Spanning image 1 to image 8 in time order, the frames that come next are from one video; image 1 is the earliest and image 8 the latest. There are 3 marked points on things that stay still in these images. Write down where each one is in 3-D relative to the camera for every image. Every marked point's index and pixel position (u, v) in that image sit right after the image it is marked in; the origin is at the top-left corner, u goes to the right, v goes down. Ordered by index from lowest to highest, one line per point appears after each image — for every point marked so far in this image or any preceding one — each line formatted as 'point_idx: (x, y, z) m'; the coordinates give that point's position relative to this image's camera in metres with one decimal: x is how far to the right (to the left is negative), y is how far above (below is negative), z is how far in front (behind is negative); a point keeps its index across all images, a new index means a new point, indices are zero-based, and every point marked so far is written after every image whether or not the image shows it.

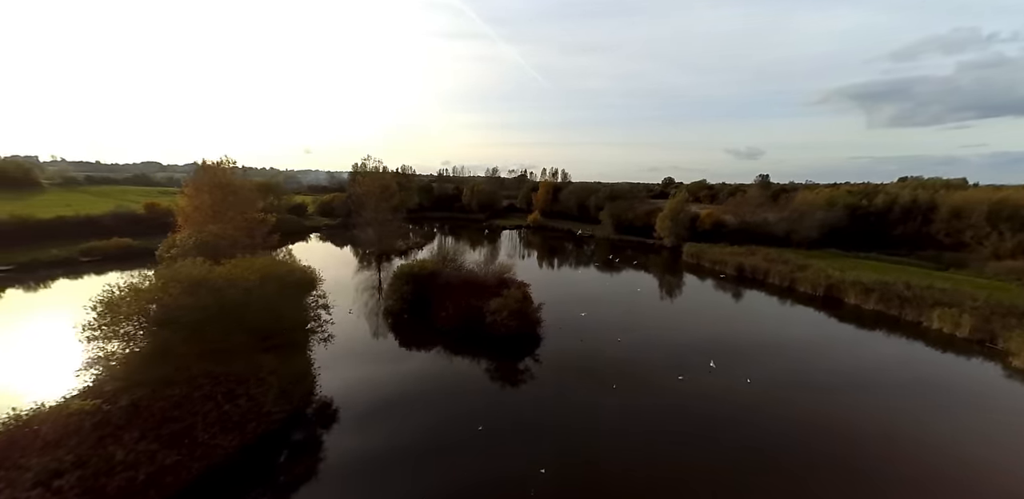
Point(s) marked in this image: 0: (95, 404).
0: (-13.9, -5.4, +12.0) m
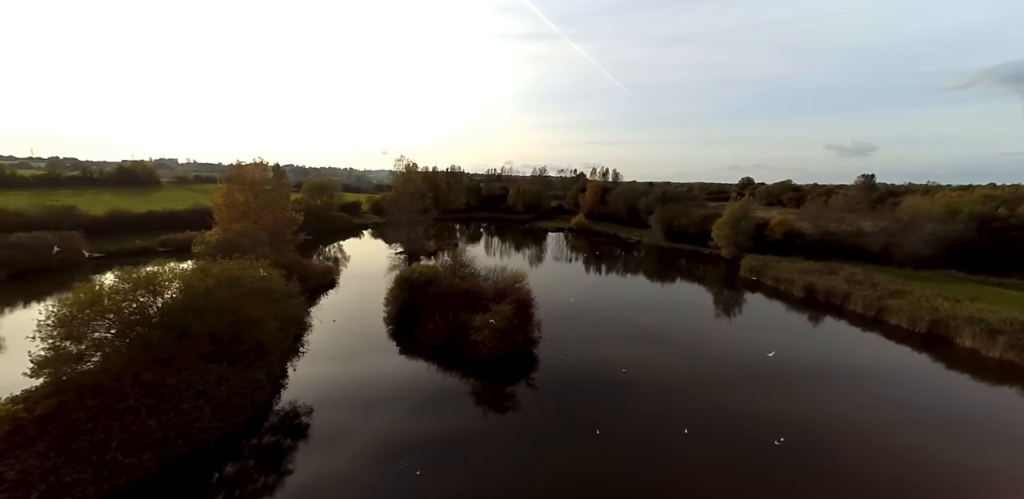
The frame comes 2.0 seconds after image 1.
0: (-16.4, -5.5, +12.3) m
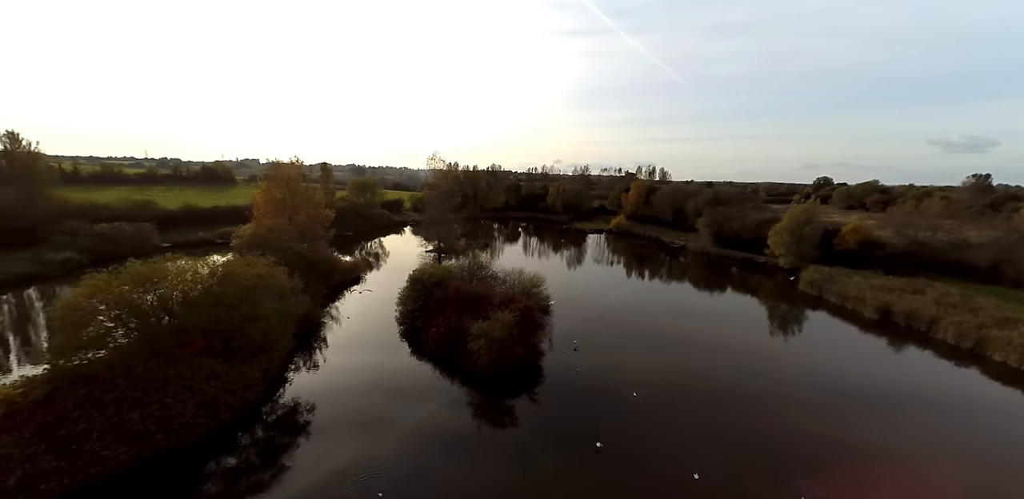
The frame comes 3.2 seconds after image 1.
0: (-17.5, -5.2, +13.2) m
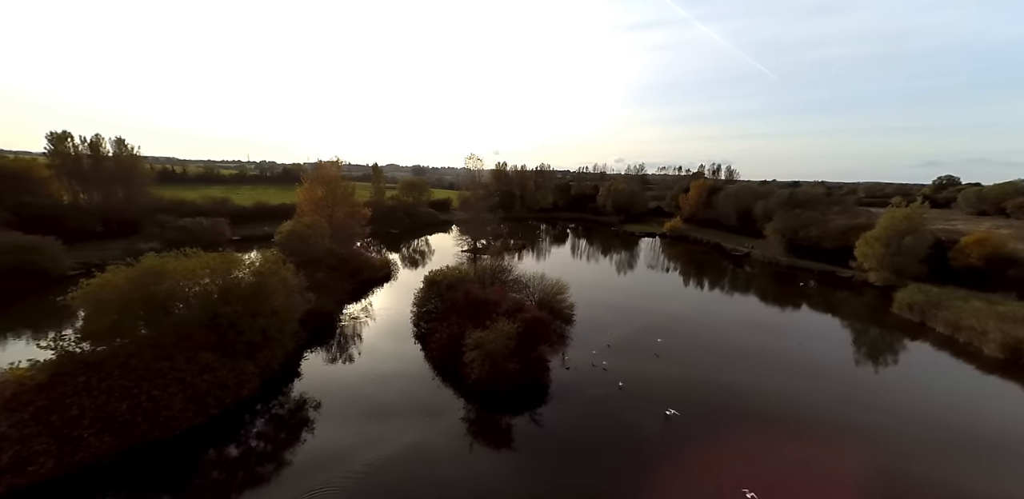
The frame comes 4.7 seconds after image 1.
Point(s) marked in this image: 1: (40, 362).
0: (-18.5, -4.9, +14.4) m
1: (-18.9, -4.5, +15.3) m
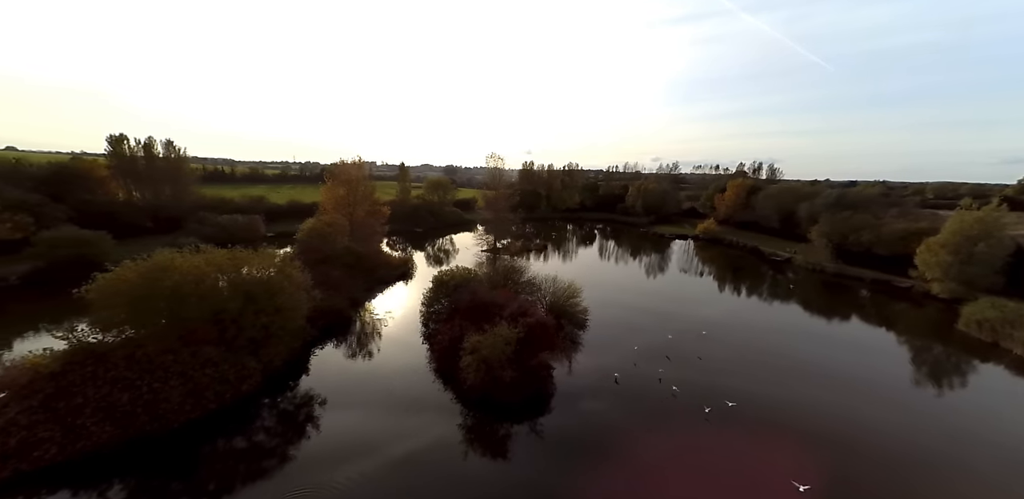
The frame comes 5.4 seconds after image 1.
0: (-18.8, -4.6, +15.2) m
1: (-19.1, -4.3, +16.1) m
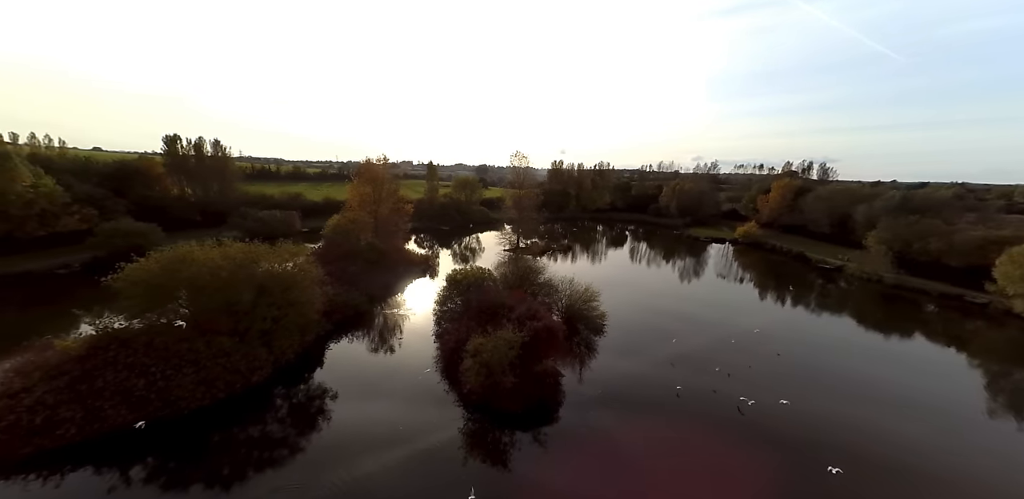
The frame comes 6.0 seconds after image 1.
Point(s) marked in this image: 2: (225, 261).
0: (-18.8, -4.1, +16.1) m
1: (-19.0, -3.8, +17.0) m
2: (-14.3, -0.6, +19.3) m
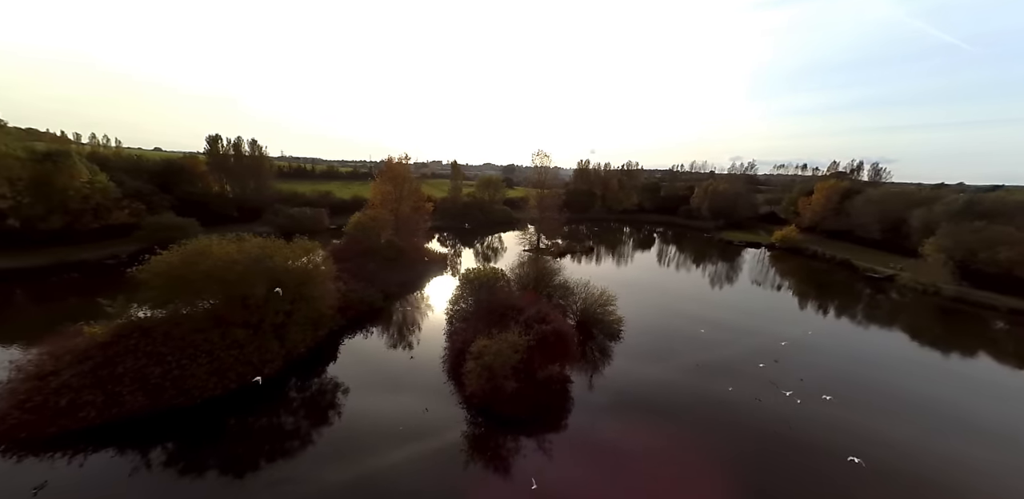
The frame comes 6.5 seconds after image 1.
0: (-18.6, -3.7, +16.9) m
1: (-18.7, -3.4, +17.8) m
2: (-13.8, -0.3, +19.7) m
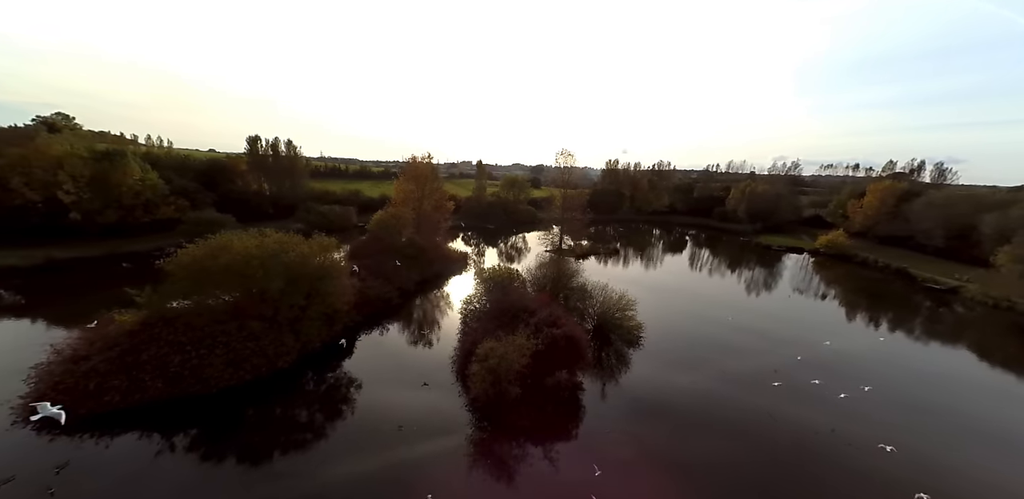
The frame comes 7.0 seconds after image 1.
0: (-18.1, -3.3, +17.6) m
1: (-18.2, -3.0, +18.6) m
2: (-13.1, 0.0, +20.0) m
